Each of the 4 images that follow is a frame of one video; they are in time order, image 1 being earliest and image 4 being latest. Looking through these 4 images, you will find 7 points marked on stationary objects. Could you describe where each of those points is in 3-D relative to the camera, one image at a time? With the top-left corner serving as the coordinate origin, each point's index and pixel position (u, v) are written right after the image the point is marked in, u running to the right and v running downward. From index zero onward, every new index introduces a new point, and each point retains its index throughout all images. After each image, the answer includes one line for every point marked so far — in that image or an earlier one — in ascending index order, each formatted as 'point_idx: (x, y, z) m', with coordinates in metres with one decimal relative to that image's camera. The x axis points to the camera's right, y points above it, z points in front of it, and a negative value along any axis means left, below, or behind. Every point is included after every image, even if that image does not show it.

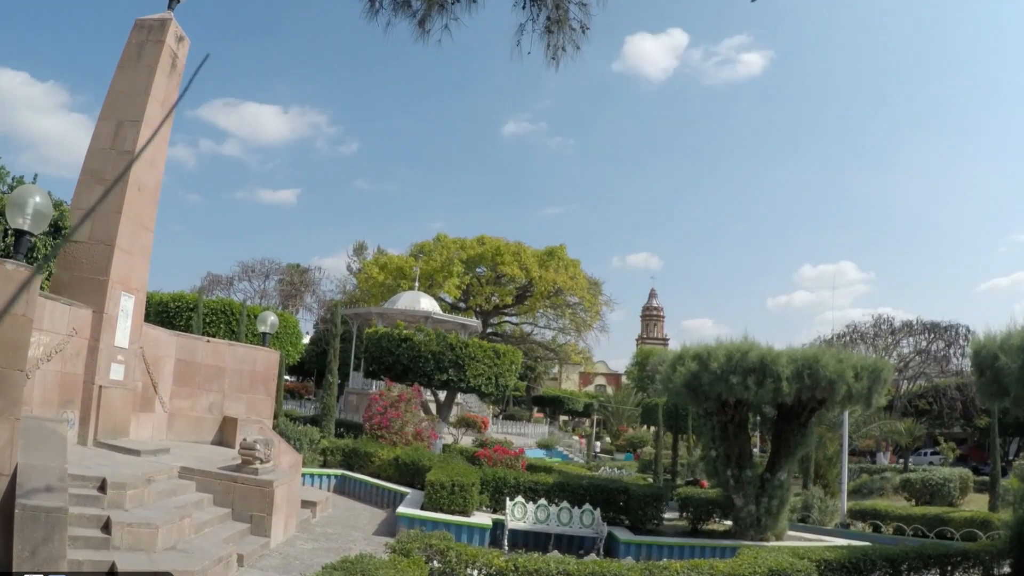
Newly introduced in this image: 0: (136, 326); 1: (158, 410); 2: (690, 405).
0: (-6.0, -0.6, +12.2) m
1: (-5.9, -2.0, +12.7) m
2: (+3.0, -2.0, +12.7) m
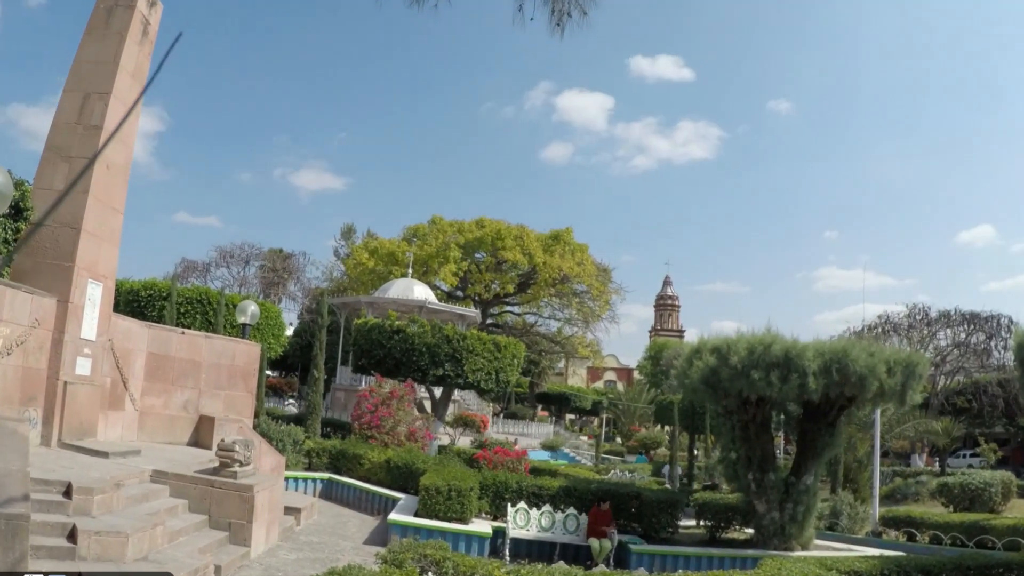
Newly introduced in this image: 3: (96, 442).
0: (-6.0, -0.4, +11.2) m
1: (-5.9, -1.8, +11.7) m
2: (+3.0, -1.8, +11.8) m
3: (-5.9, -2.2, +10.8) m
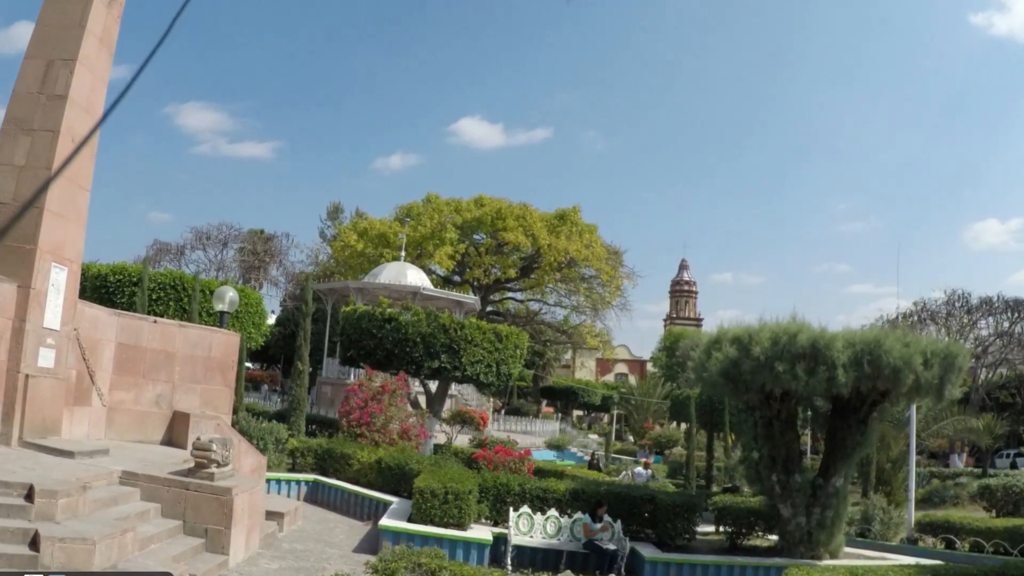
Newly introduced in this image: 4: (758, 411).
0: (-6.0, -0.2, +10.3) m
1: (-5.9, -1.6, +10.8) m
2: (+3.1, -1.6, +10.9) m
3: (-5.9, -2.0, +9.9) m
4: (+3.5, -1.8, +10.9) m
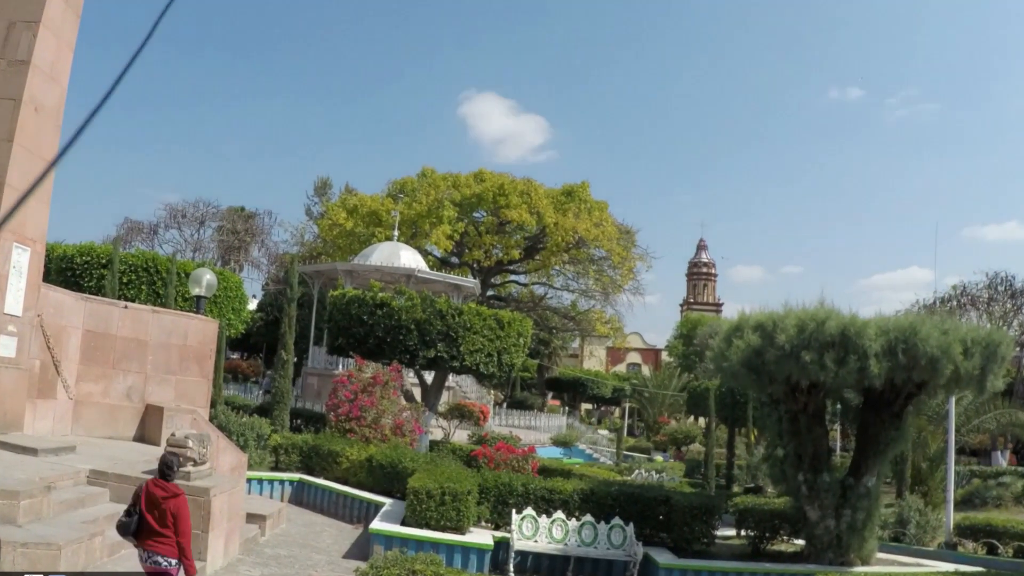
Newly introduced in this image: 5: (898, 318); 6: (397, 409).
0: (-6.0, 0.0, +9.5) m
1: (-5.8, -1.4, +10.0) m
2: (+3.1, -1.4, +10.1) m
3: (-5.8, -1.8, +9.1) m
4: (+3.5, -1.5, +10.1) m
5: (+4.7, -0.4, +9.3) m
6: (-2.1, -2.4, +14.7) m
